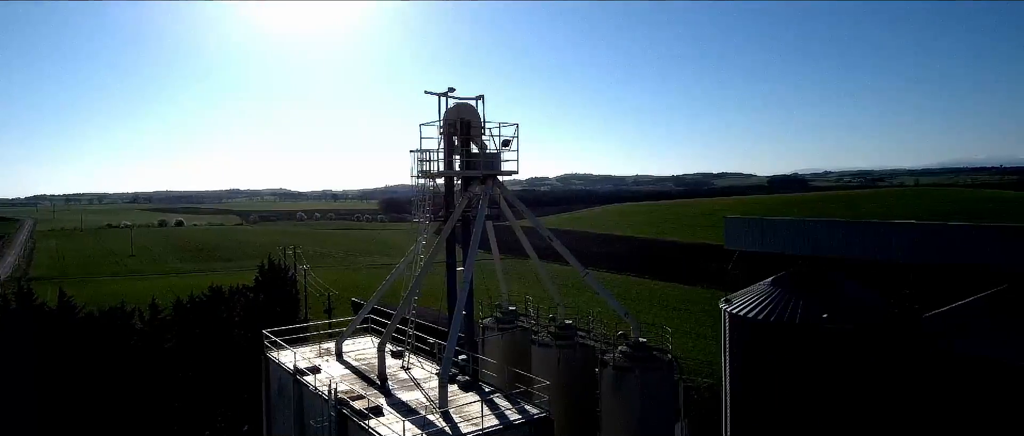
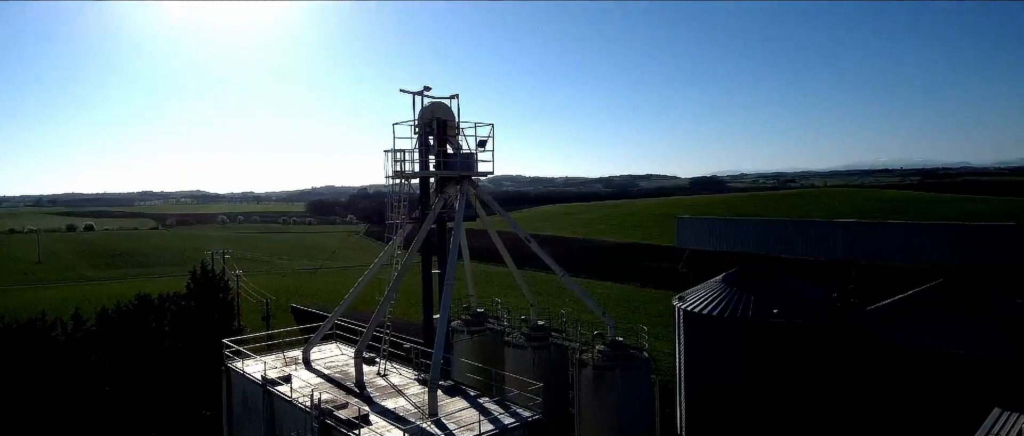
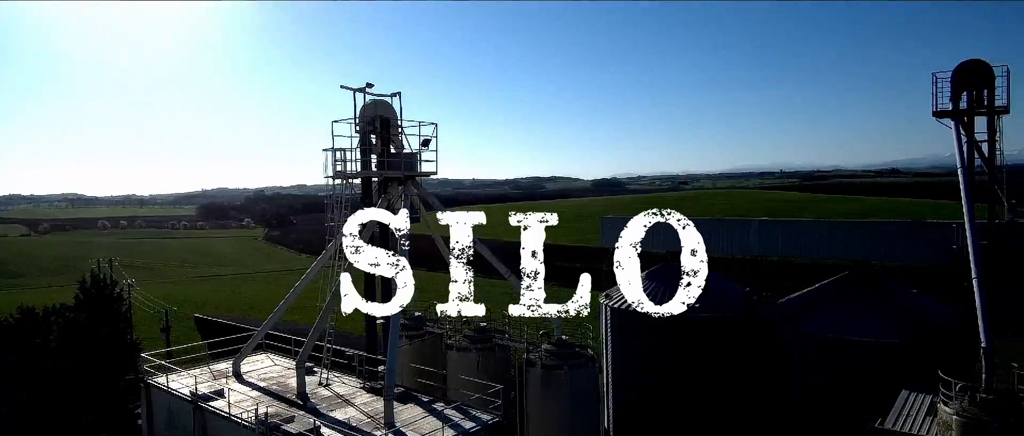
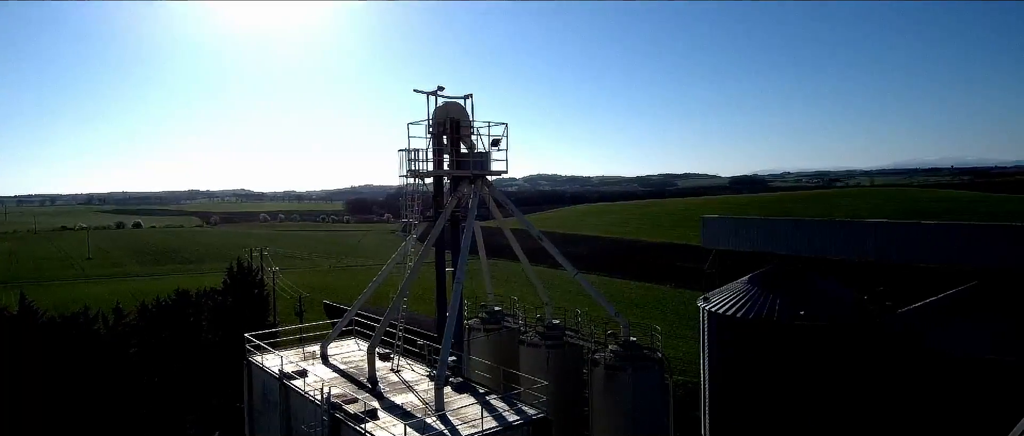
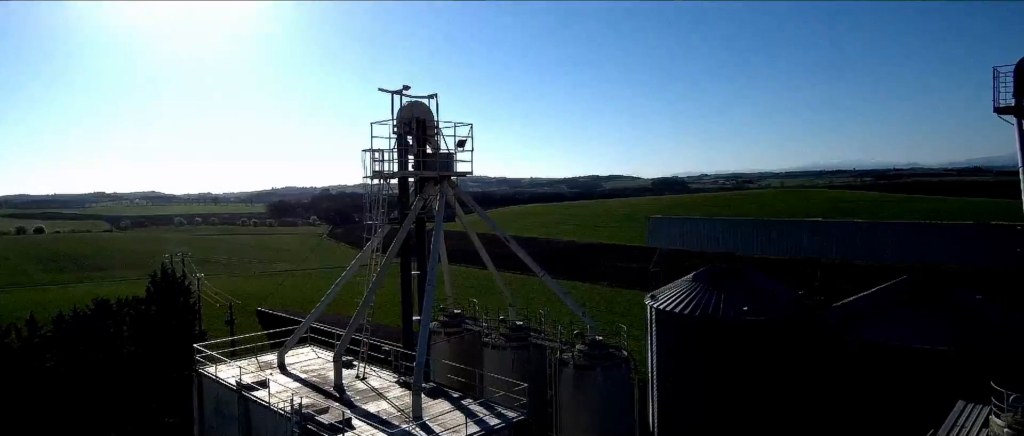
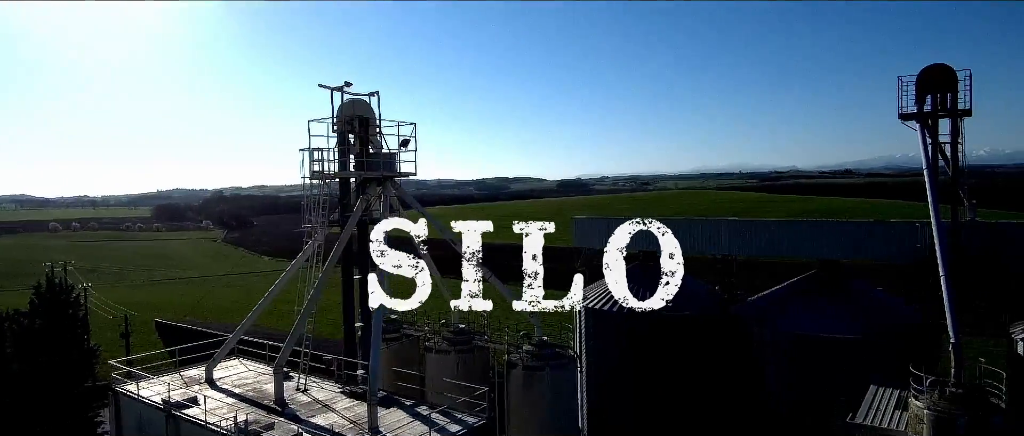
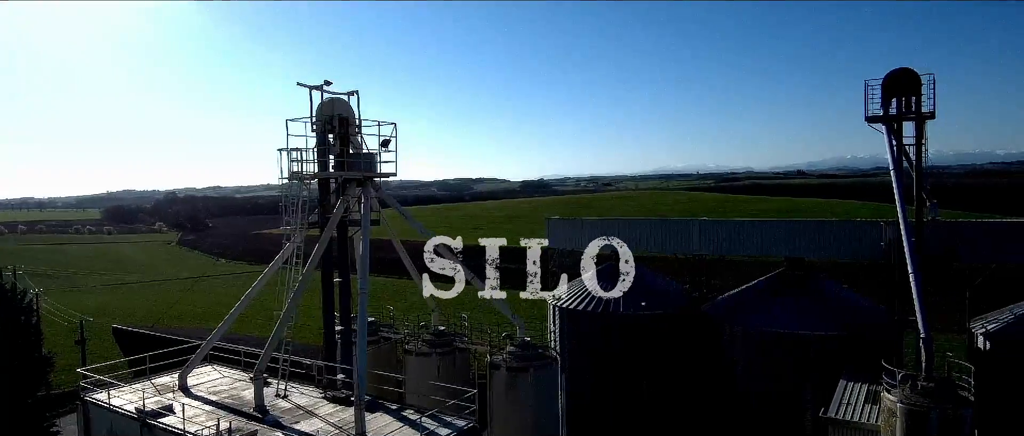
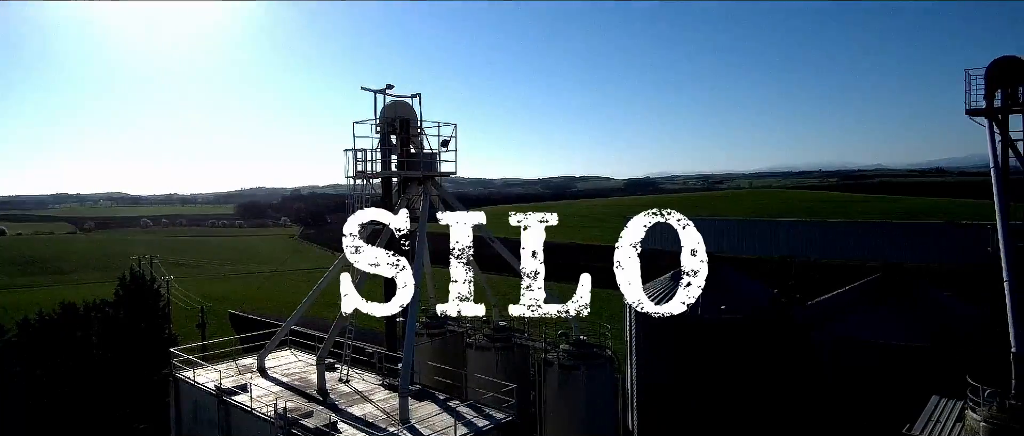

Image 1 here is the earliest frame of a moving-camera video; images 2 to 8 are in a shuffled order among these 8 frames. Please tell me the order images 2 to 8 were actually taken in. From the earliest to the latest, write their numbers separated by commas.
4, 2, 5, 8, 3, 6, 7
